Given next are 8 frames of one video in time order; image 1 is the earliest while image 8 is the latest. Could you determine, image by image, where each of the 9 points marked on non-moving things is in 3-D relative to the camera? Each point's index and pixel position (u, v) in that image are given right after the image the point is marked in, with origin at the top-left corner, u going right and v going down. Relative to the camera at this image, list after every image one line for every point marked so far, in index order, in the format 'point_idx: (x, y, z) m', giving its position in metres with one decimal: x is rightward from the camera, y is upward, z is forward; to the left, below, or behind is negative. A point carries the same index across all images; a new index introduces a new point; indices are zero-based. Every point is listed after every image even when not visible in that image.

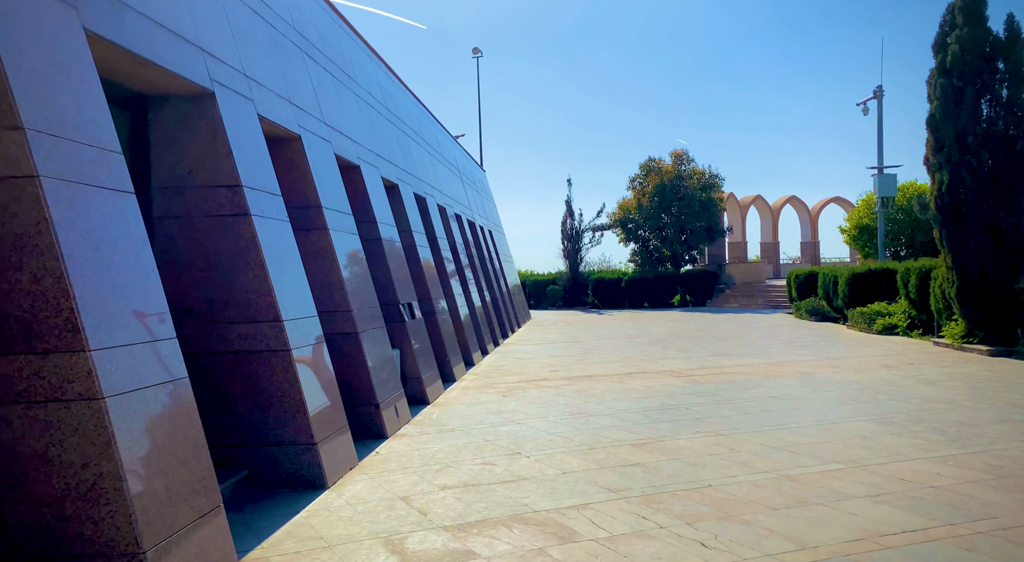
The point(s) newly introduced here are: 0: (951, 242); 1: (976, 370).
0: (+8.9, +0.9, +16.1) m
1: (+7.2, -1.6, +12.4) m
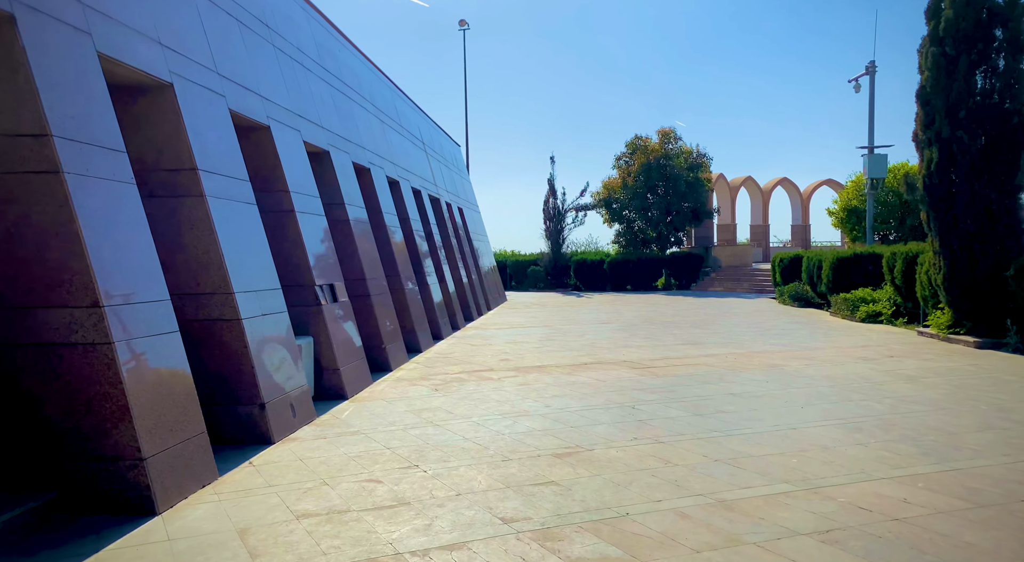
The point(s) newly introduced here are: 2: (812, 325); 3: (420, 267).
0: (+8.1, +1.1, +15.0) m
1: (+6.4, -1.4, +11.4) m
2: (+7.1, -1.0, +18.8) m
3: (-1.8, +0.3, +15.3) m
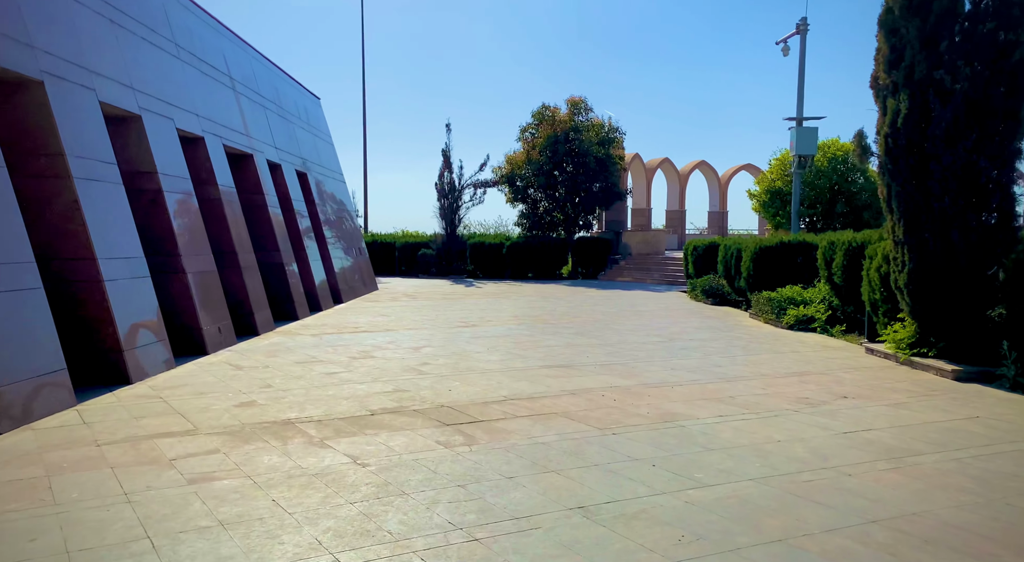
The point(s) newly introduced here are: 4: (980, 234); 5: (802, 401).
0: (+5.4, +1.1, +11.0) m
1: (+4.1, -1.5, +7.3) m
2: (+4.0, -1.0, +14.7) m
3: (-4.4, +0.4, +10.3) m
4: (+6.2, +0.6, +10.6) m
5: (+3.2, -1.3, +8.9) m
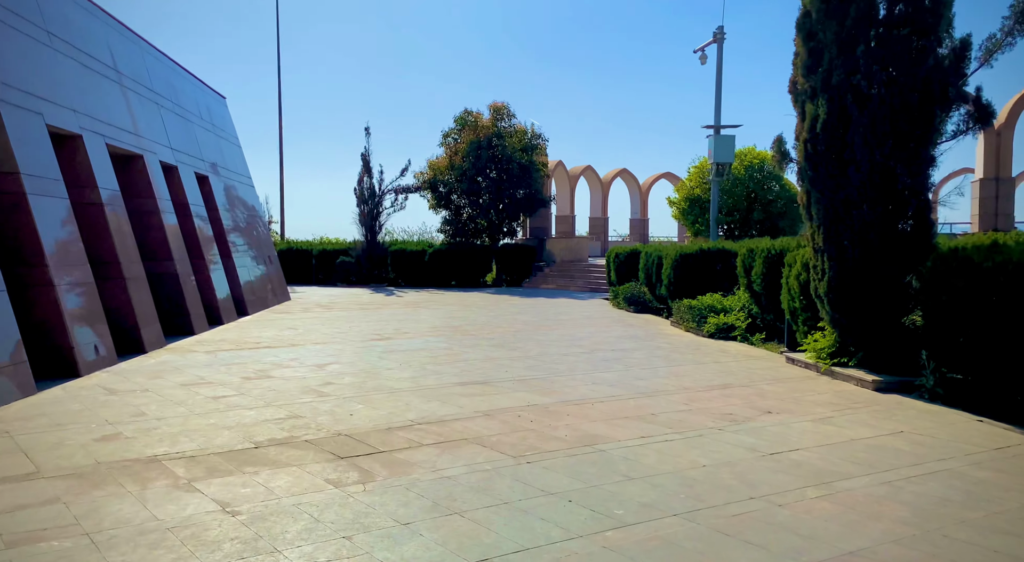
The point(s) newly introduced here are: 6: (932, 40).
0: (+4.3, +1.0, +10.8) m
1: (+3.2, -1.6, +7.0) m
2: (+2.5, -1.1, +14.3) m
3: (-5.5, +0.3, +9.2) m
4: (+5.0, +0.5, +10.5) m
5: (+2.3, -1.5, +8.5) m
6: (+5.3, +3.1, +10.2) m
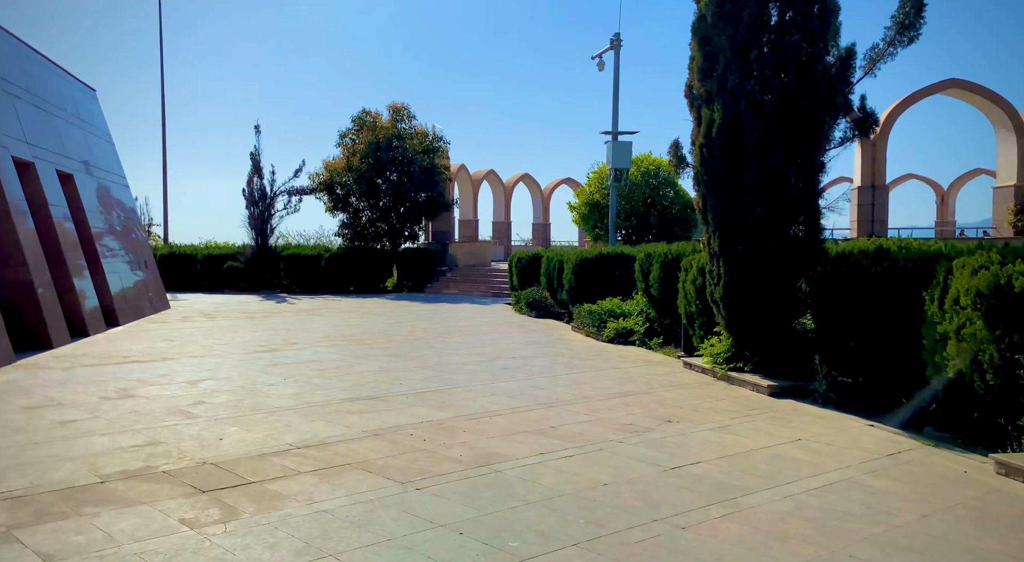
0: (+2.9, +0.9, +10.8) m
1: (+2.3, -1.6, +6.8) m
2: (+0.7, -1.2, +14.0) m
3: (-6.6, +0.2, +8.0) m
4: (+3.7, +0.4, +10.5) m
5: (+1.2, -1.5, +8.2) m
6: (+4.0, +3.0, +10.3) m
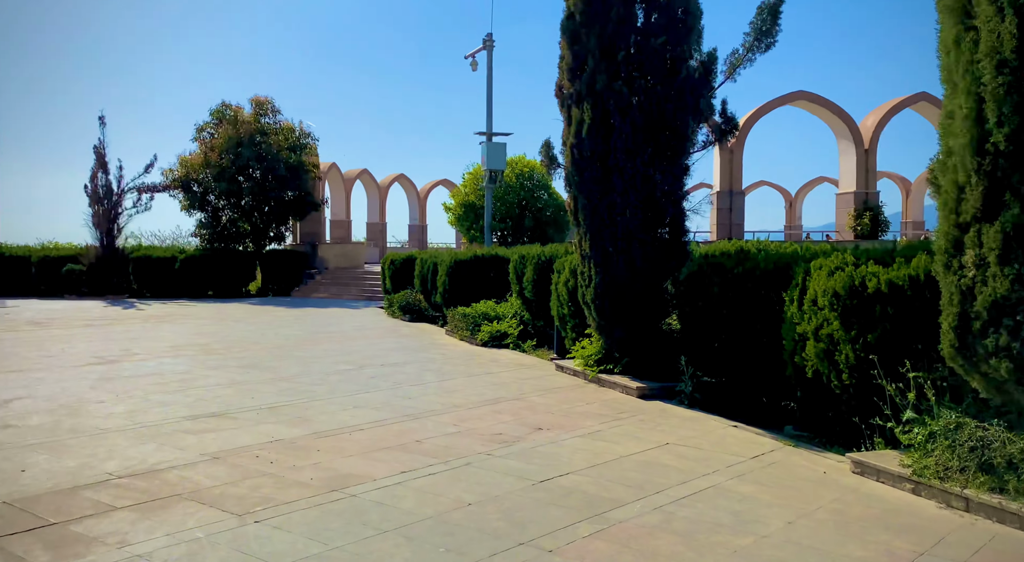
0: (+1.1, +0.9, +10.6) m
1: (+1.2, -1.7, +6.6) m
2: (-1.5, -1.3, +13.5) m
3: (-7.9, +0.1, +6.4) m
4: (+1.9, +0.4, +10.5) m
5: (-0.2, -1.6, +7.8) m
6: (+2.2, +3.0, +10.3) m
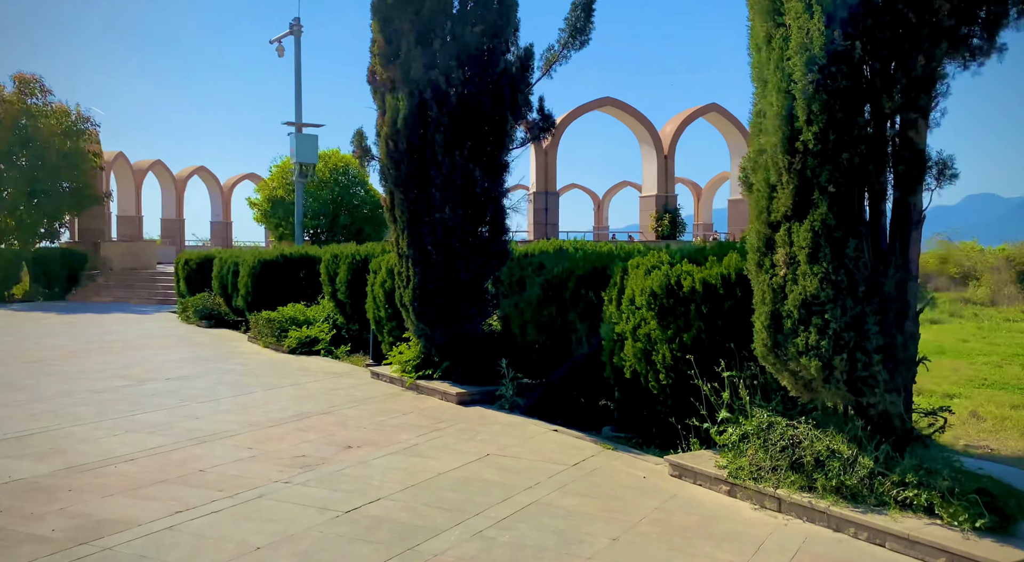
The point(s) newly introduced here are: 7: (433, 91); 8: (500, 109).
0: (-1.3, +0.9, +9.9) m
1: (-0.3, -1.7, +6.0) m
2: (-4.5, -1.3, +12.1) m
3: (-9.1, 0.0, +3.8) m
4: (-0.5, +0.4, +10.0) m
5: (-1.9, -1.6, +6.9) m
6: (-0.1, +3.0, +9.9) m
7: (-1.0, +2.3, +9.7) m
8: (-0.1, +2.1, +9.9) m
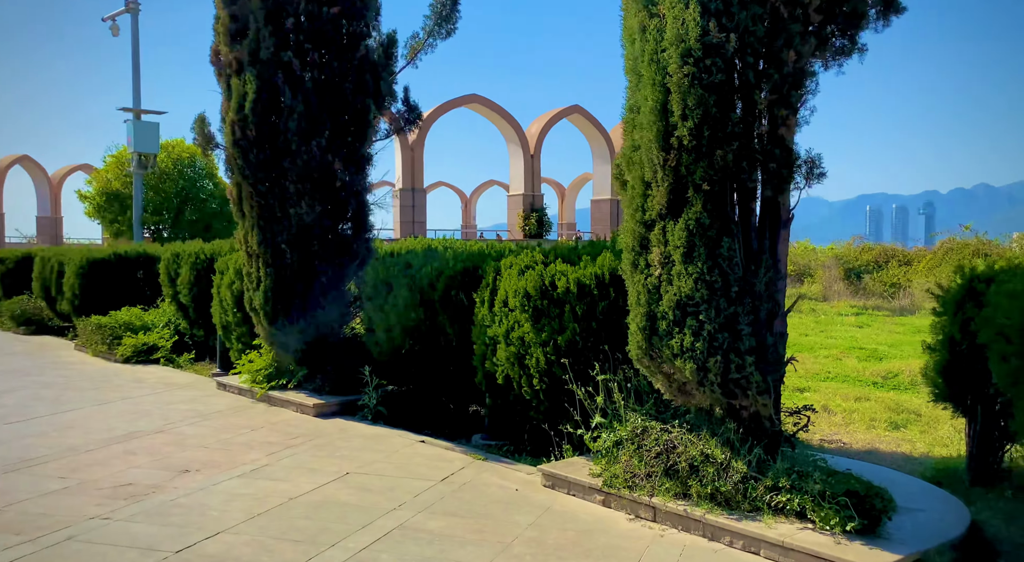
0: (-2.9, +0.9, +9.0) m
1: (-1.3, -1.7, +5.4) m
2: (-6.4, -1.3, +10.7) m
3: (-9.5, 0.0, +1.7) m
4: (-2.1, +0.4, +9.2) m
5: (-2.9, -1.6, +6.0) m
6: (-1.7, +3.0, +9.2) m
7: (-2.5, +2.3, +8.9) m
8: (-1.7, +2.1, +9.2) m
